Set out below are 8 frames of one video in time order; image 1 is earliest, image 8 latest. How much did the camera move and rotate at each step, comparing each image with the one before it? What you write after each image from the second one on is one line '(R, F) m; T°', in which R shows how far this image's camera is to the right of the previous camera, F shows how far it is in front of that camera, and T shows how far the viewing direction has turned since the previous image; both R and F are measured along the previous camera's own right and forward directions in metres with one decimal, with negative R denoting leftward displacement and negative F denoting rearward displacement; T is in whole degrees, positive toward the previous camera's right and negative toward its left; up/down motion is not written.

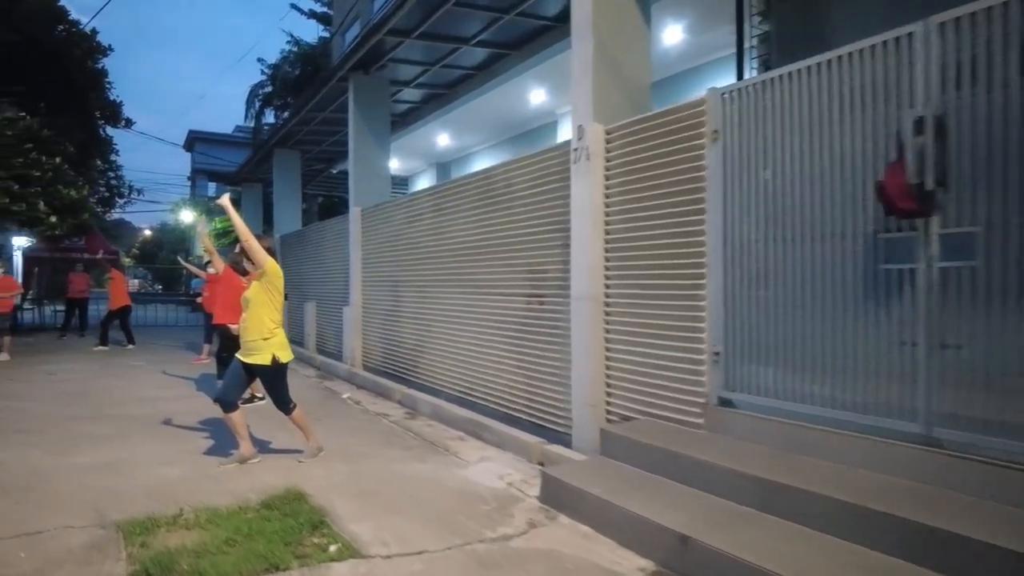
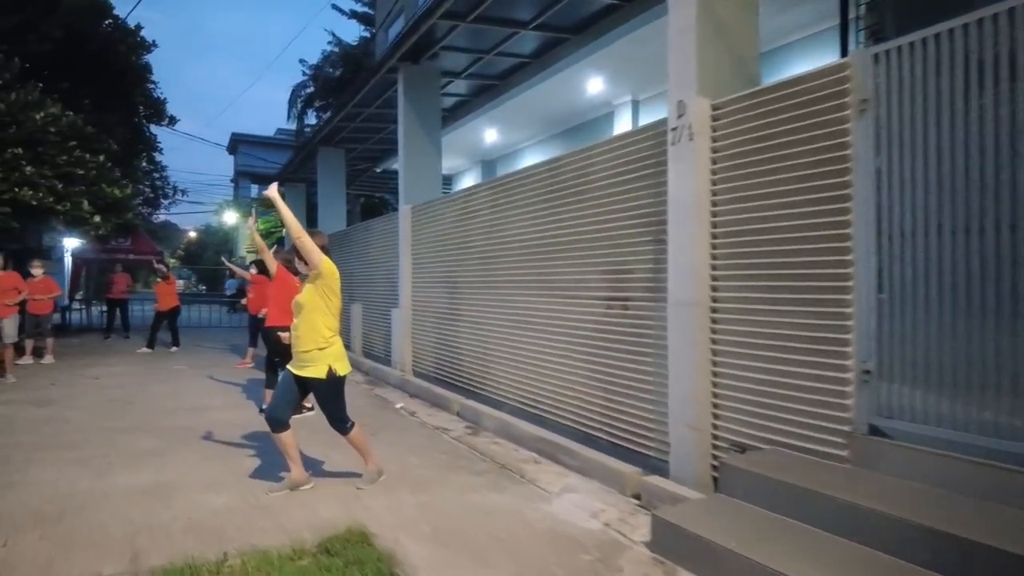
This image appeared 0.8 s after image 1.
(-0.4, +0.8) m; -3°
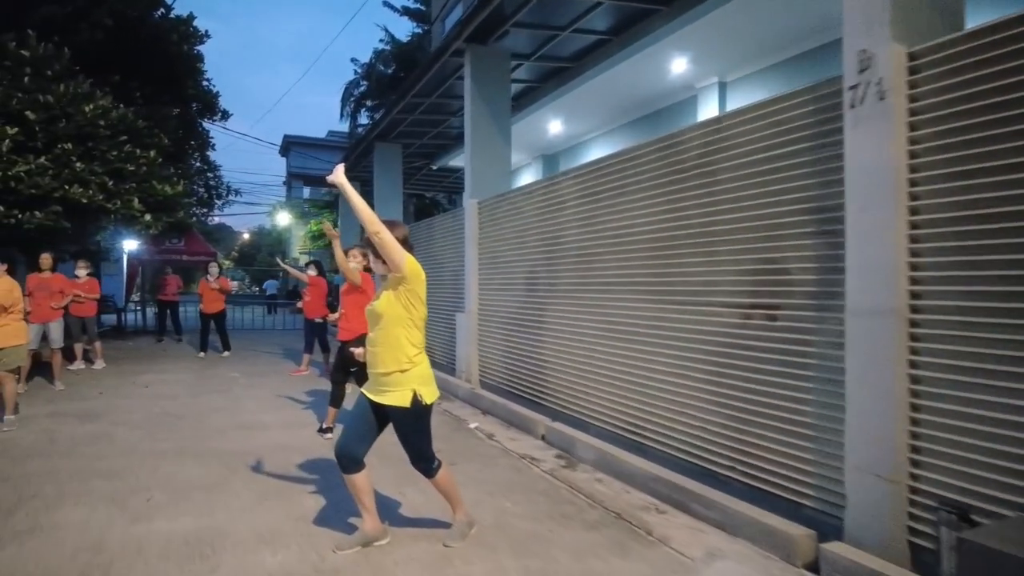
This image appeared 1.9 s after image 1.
(-0.5, +1.1) m; -4°
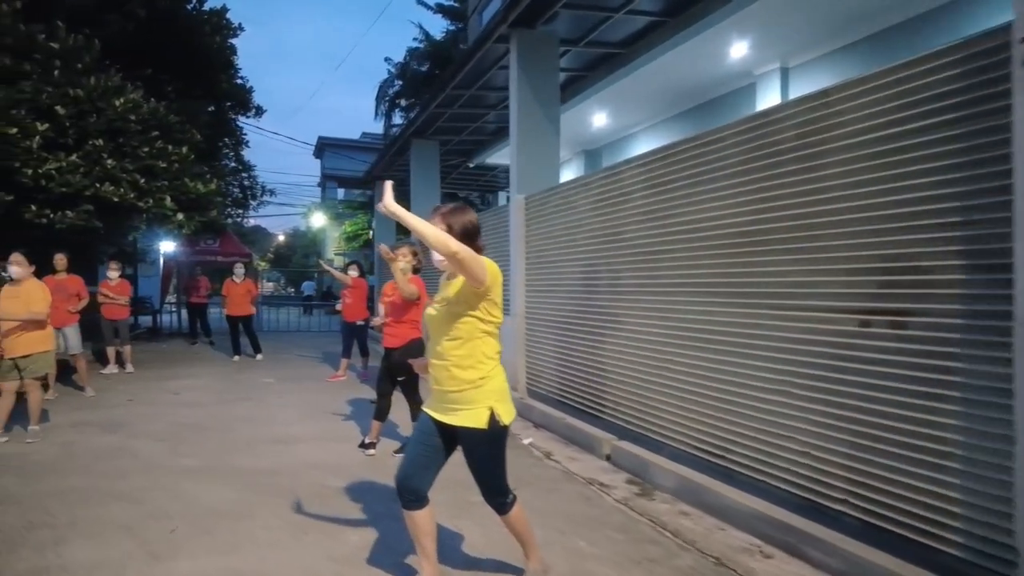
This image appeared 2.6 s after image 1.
(-0.3, +0.7) m; -3°
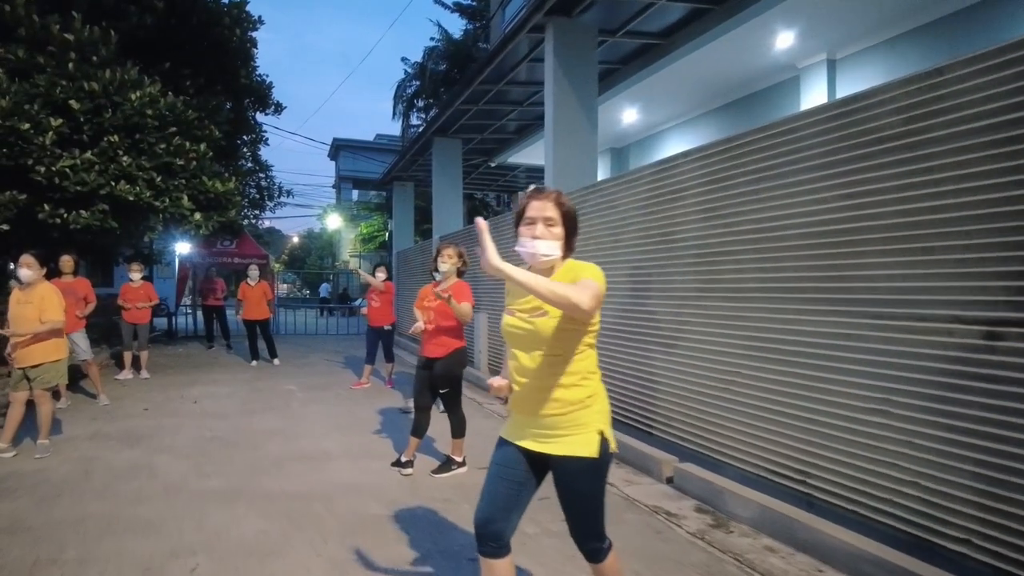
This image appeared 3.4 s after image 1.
(-0.3, +0.5) m; -1°
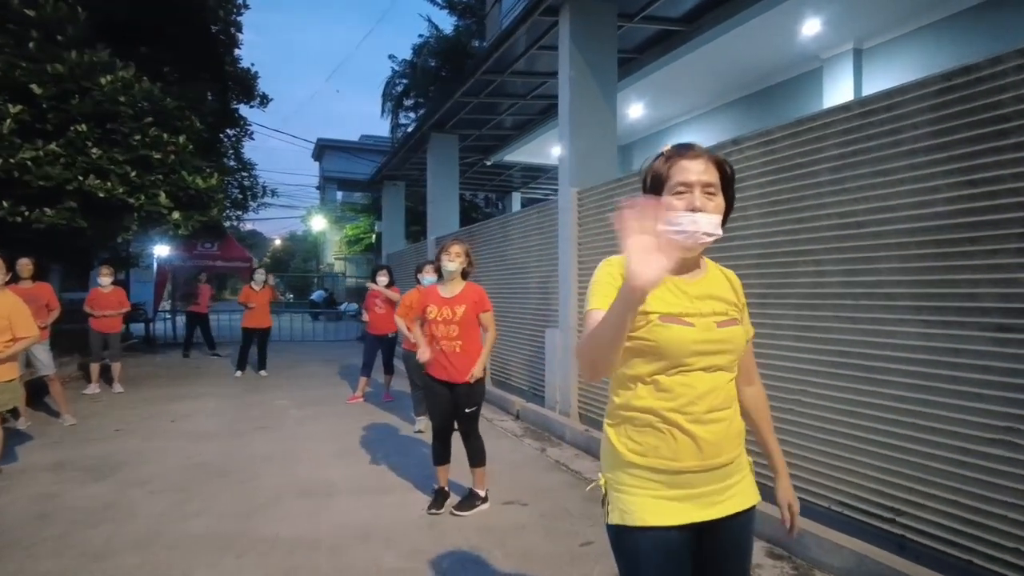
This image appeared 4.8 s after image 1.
(-0.4, +0.8) m; +1°
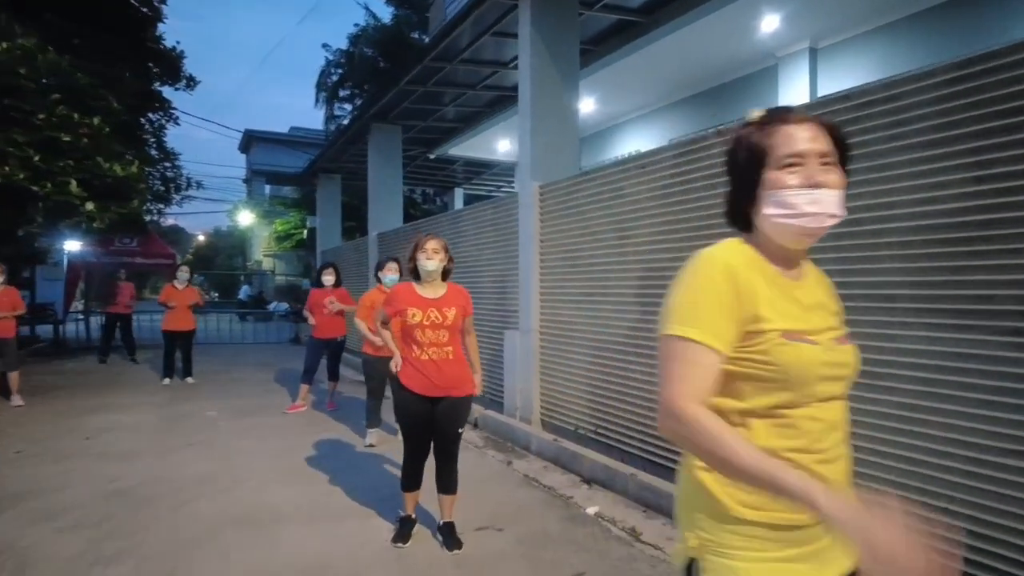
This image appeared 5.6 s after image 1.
(-0.3, +0.5) m; +6°
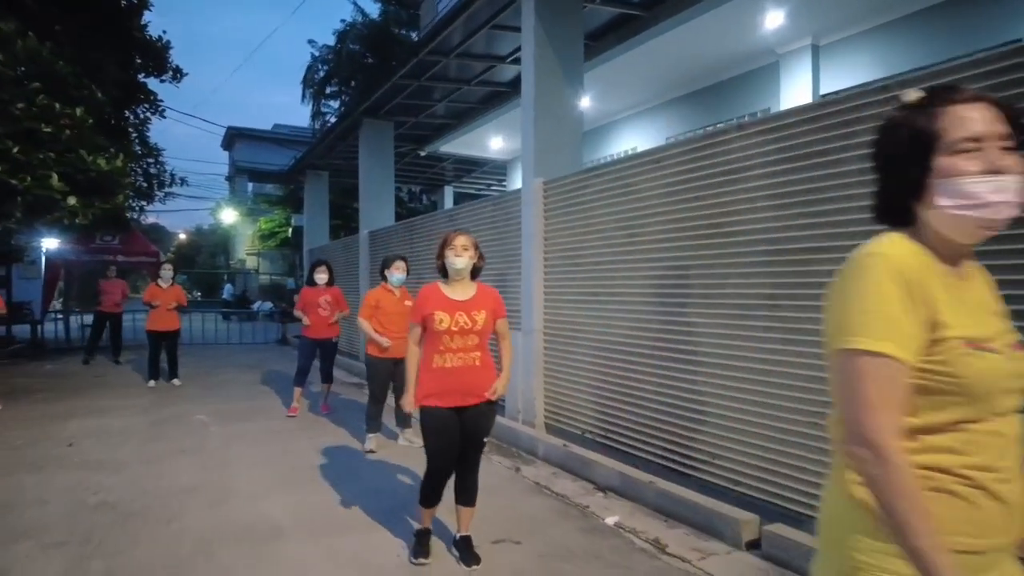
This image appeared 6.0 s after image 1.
(-0.2, +0.2) m; +1°
